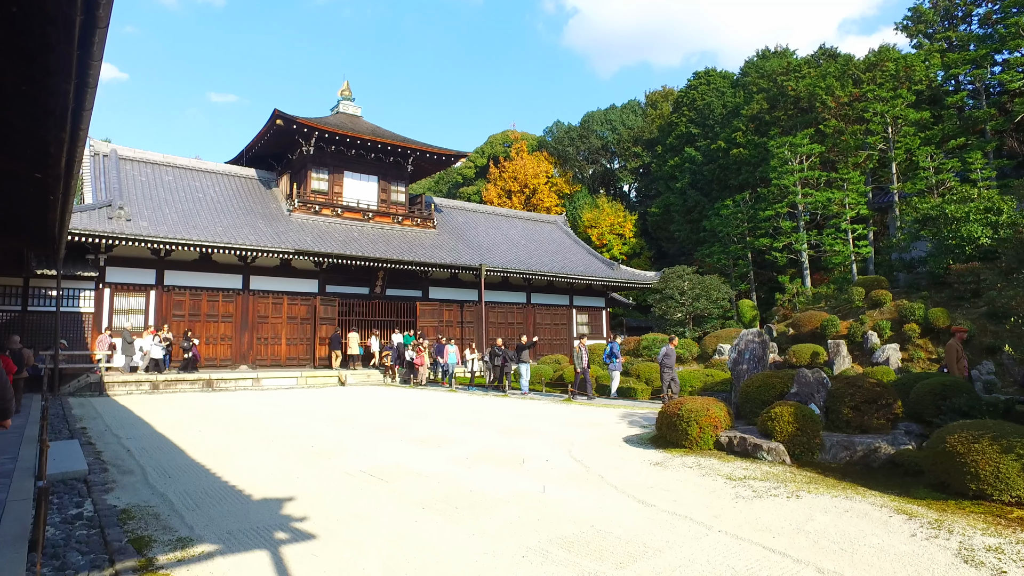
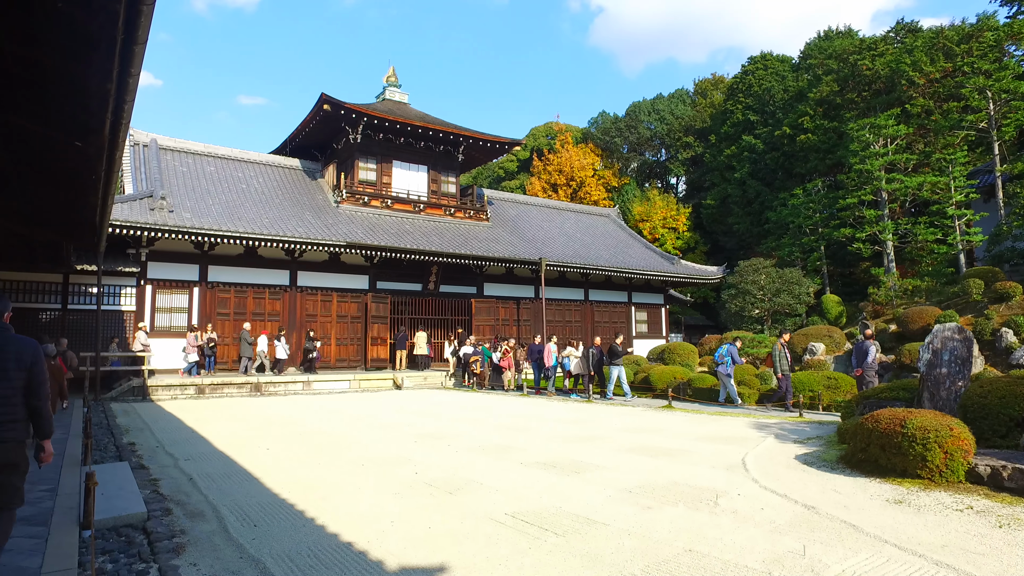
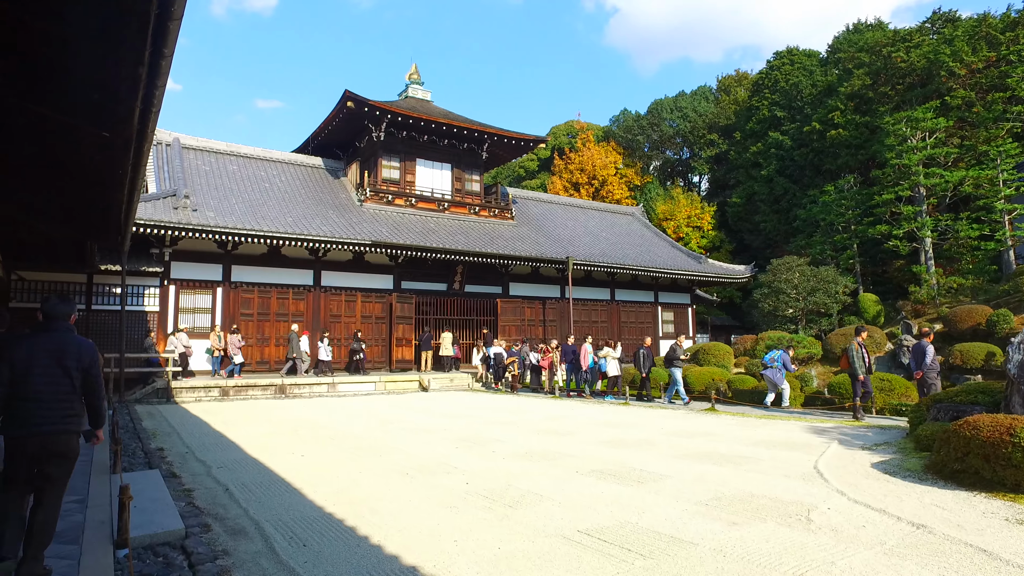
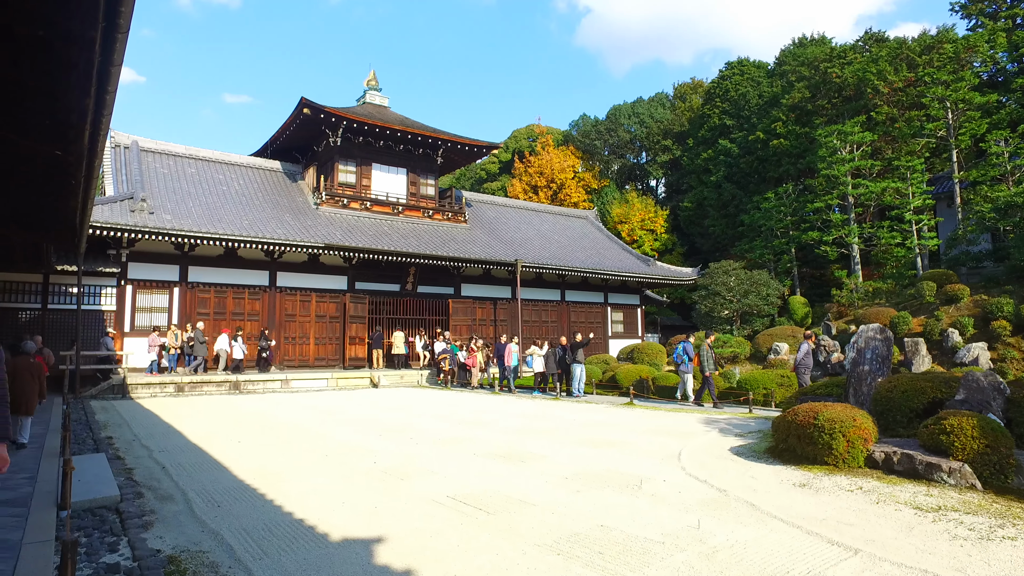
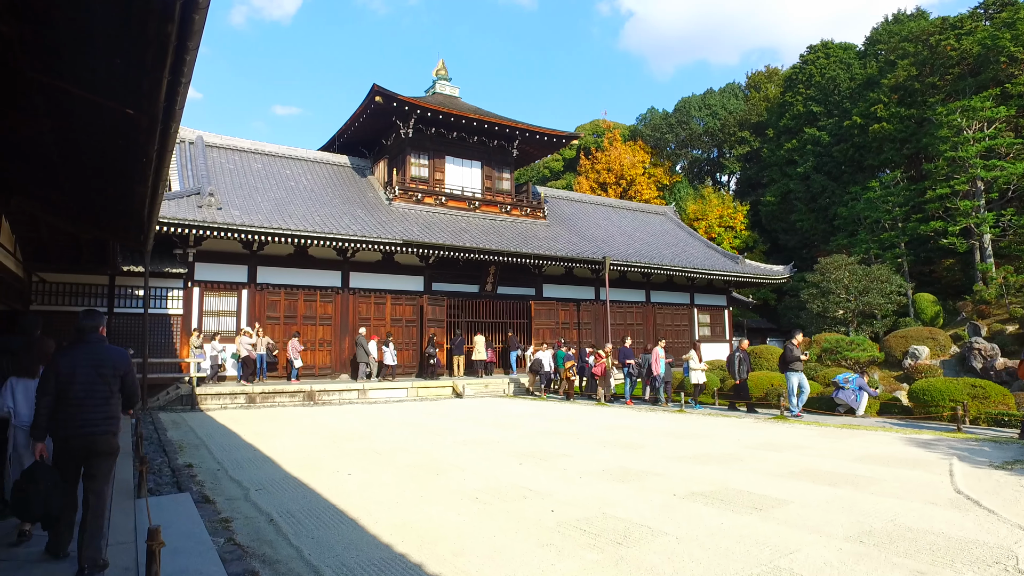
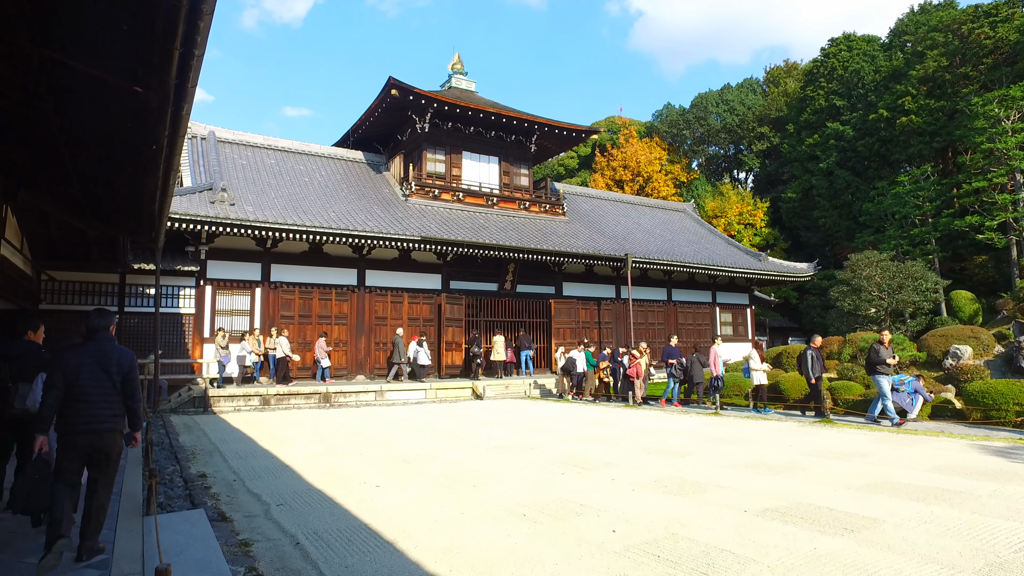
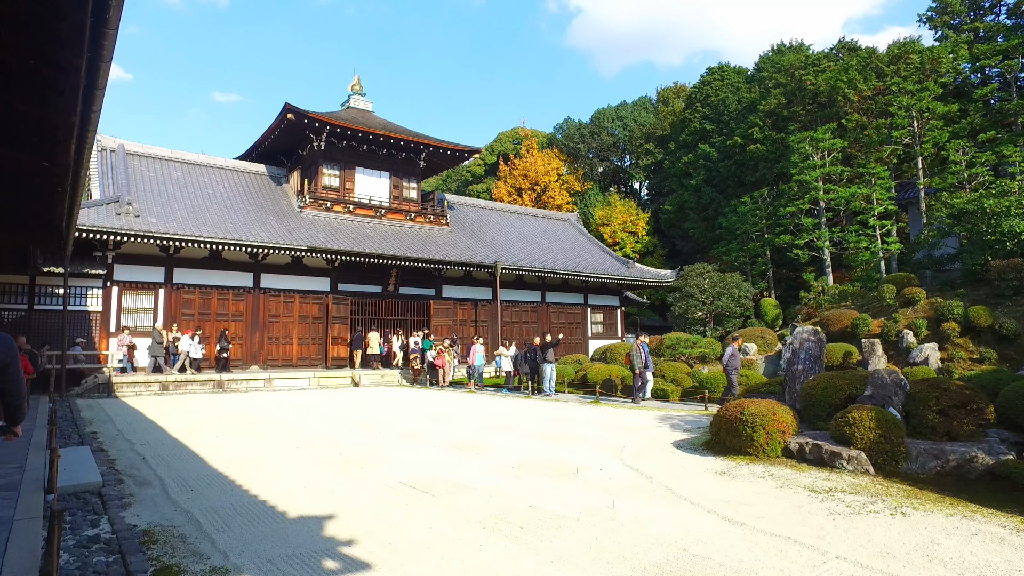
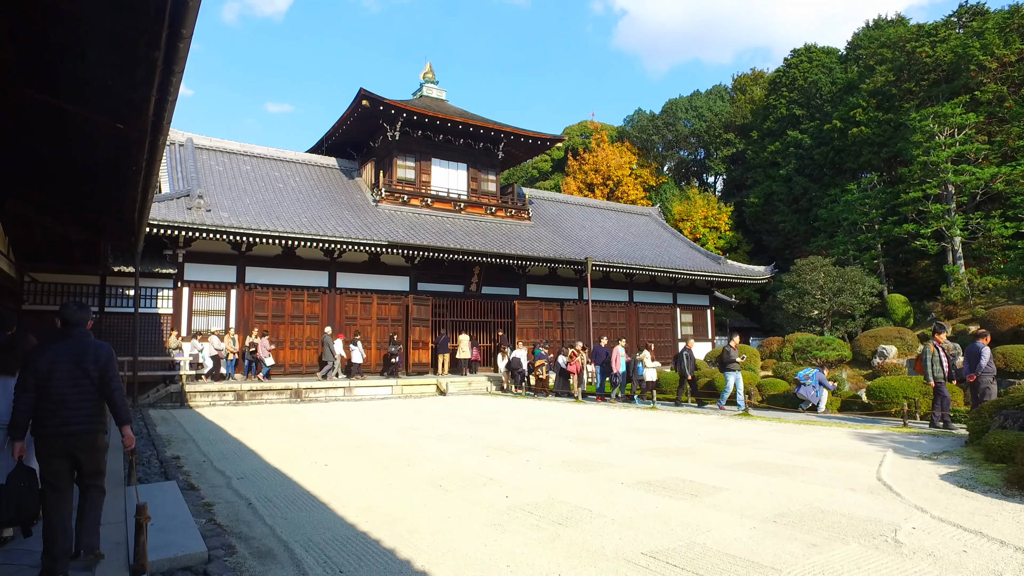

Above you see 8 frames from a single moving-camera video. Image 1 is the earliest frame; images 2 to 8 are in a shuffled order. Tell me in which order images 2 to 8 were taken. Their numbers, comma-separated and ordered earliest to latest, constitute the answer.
7, 4, 2, 3, 8, 5, 6
